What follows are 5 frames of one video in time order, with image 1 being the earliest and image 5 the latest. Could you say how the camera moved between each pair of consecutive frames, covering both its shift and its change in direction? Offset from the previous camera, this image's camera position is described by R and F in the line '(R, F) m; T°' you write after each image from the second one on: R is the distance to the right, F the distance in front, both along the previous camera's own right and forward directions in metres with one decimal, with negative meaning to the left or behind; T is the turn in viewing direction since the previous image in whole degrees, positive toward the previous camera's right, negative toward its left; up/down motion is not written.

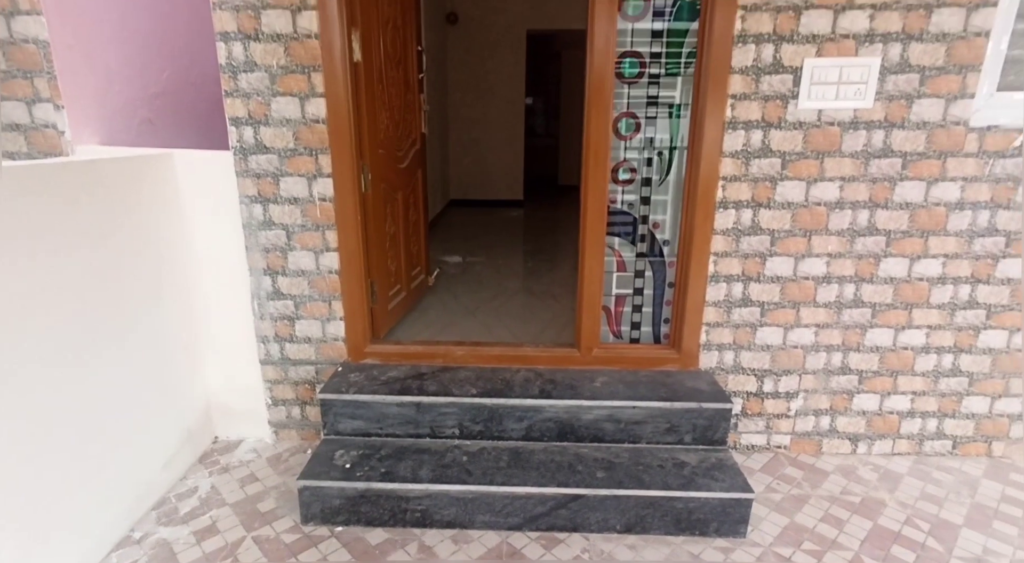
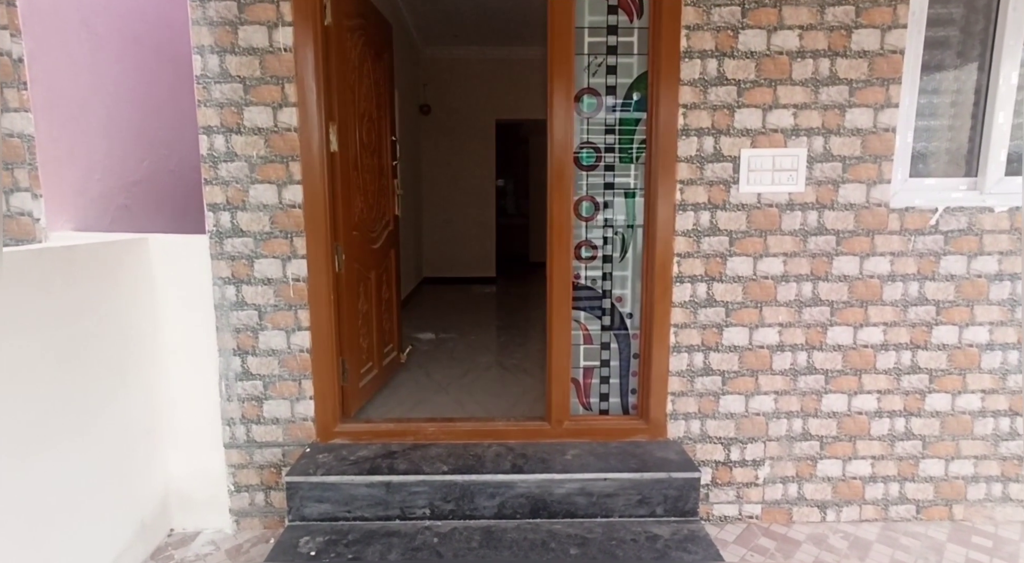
(0.0, -0.1) m; +4°
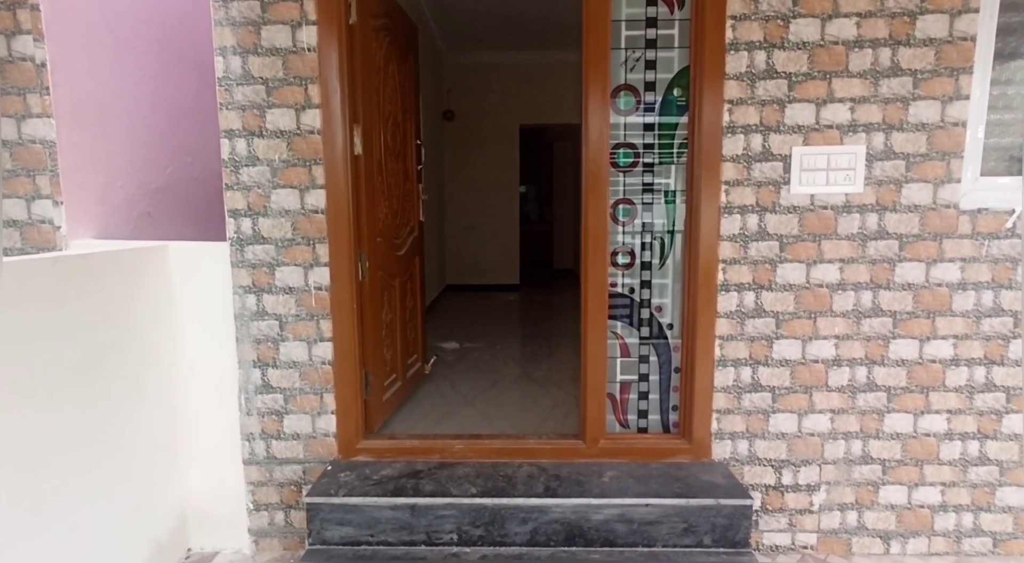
(0.0, +0.1) m; -3°
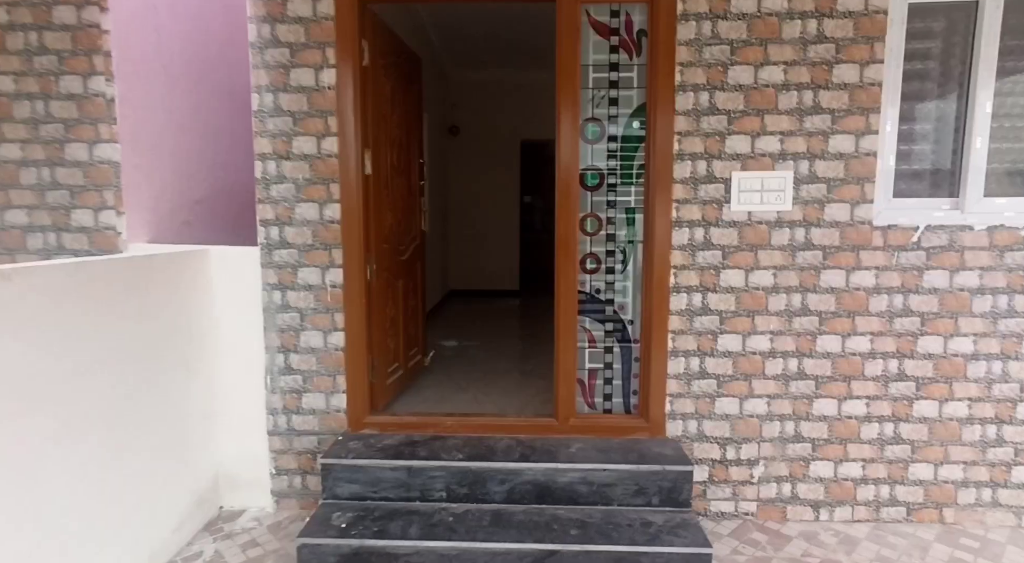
(+0.1, -0.4) m; -1°
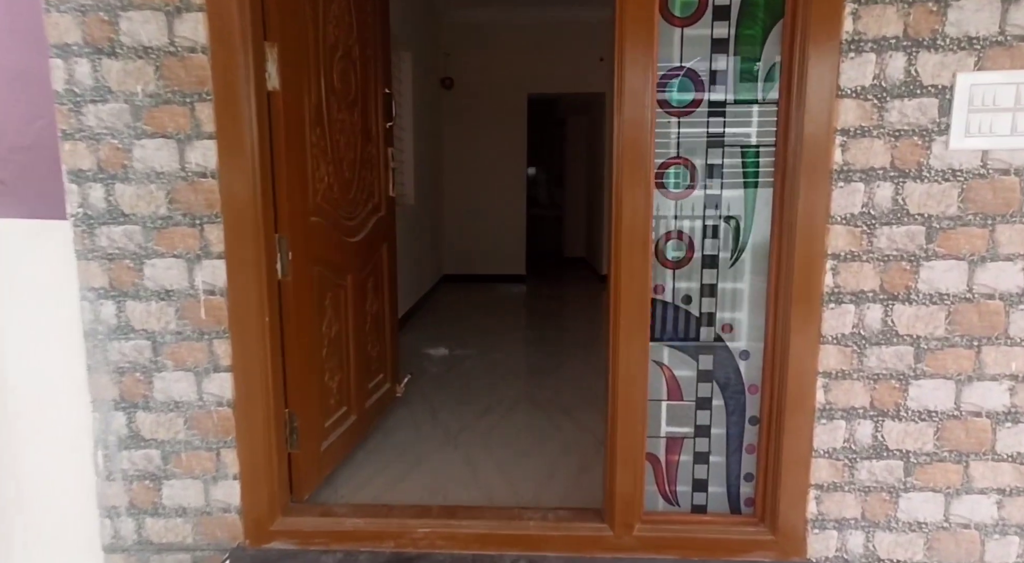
(0.0, +1.2) m; -1°
